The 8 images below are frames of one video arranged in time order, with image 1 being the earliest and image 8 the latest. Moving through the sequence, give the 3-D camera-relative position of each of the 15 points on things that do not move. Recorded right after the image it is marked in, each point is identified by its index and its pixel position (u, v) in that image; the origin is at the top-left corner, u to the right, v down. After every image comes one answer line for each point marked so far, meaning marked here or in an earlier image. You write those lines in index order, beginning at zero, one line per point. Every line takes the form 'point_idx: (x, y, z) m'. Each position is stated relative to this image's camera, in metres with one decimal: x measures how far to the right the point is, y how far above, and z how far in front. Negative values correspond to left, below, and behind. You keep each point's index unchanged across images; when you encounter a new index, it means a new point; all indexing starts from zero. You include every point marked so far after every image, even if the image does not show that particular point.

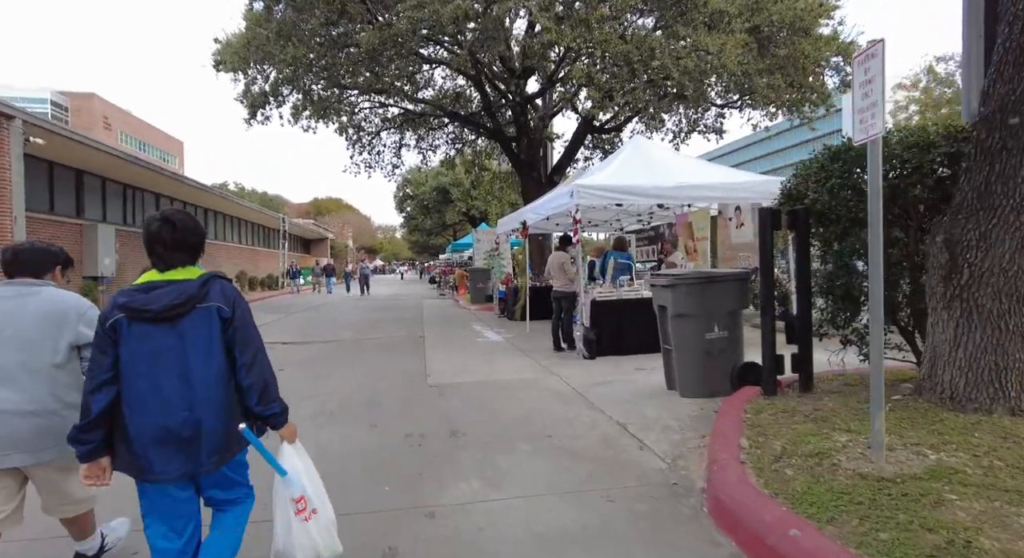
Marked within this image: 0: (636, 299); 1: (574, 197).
0: (+2.0, -0.3, +8.9) m
1: (+1.0, +1.3, +8.9) m
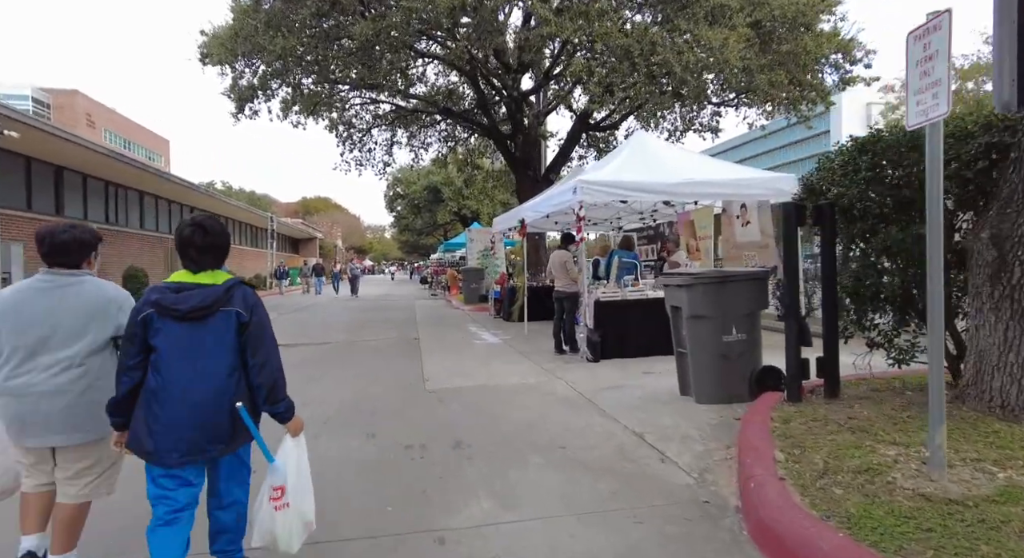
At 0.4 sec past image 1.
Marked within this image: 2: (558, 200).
0: (+2.0, -0.3, +8.6) m
1: (+1.0, +1.3, +8.6) m
2: (+0.8, +1.3, +9.6) m
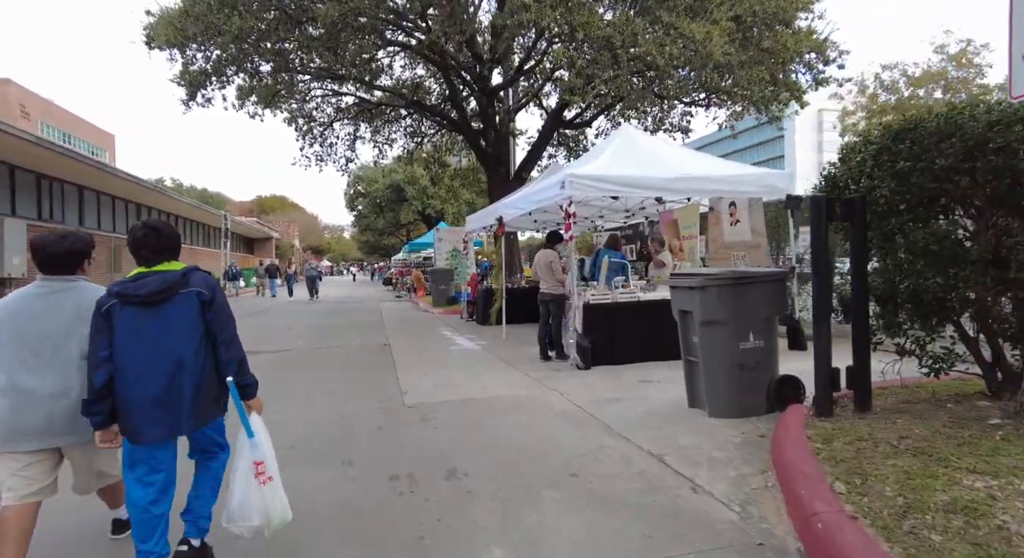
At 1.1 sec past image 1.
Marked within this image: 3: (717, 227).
0: (+1.7, -0.3, +8.1) m
1: (+0.8, +1.3, +8.0) m
2: (+0.5, +1.3, +9.0) m
3: (+3.6, +0.9, +9.9) m
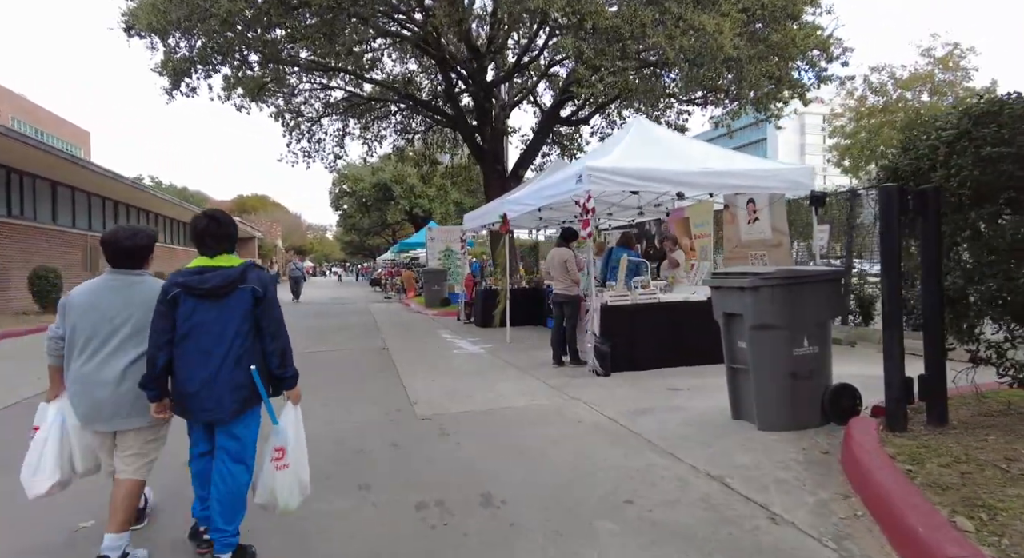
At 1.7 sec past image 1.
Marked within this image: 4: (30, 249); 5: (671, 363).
0: (+1.9, -0.3, +7.6) m
1: (+0.9, +1.3, +7.5) m
2: (+0.7, +1.3, +8.5) m
3: (+3.7, +0.9, +9.5) m
4: (-15.6, +1.0, +18.3) m
5: (+2.2, -1.1, +7.7) m
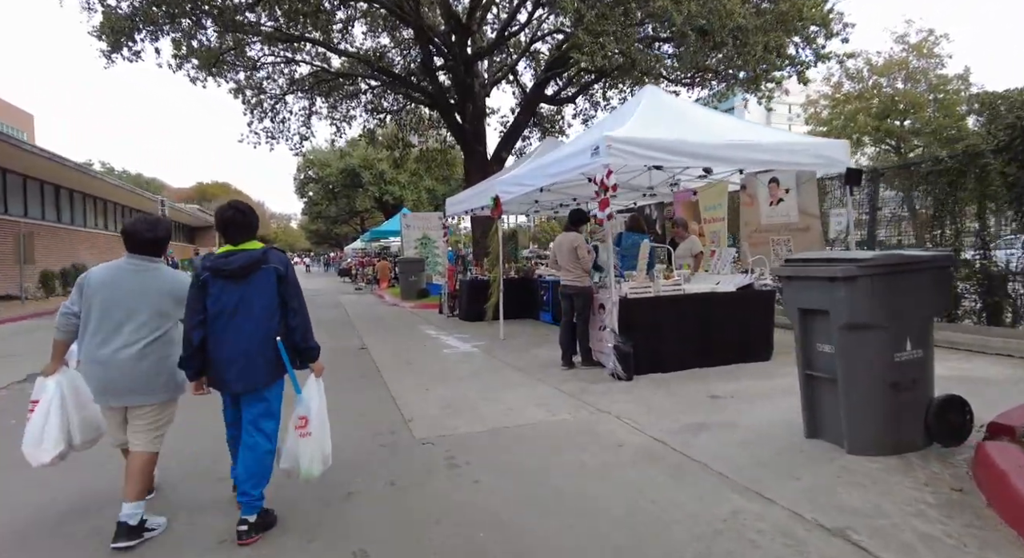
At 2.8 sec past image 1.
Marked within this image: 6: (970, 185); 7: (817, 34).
0: (+1.9, -0.2, +6.7) m
1: (+1.0, +1.4, +6.5) m
2: (+0.7, +1.5, +7.4) m
3: (+3.6, +1.1, +8.6) m
4: (-16.2, +1.2, +16.4) m
5: (+2.2, -1.0, +6.8) m
6: (+6.2, +1.3, +7.7) m
7: (+7.9, +6.4, +14.6) m
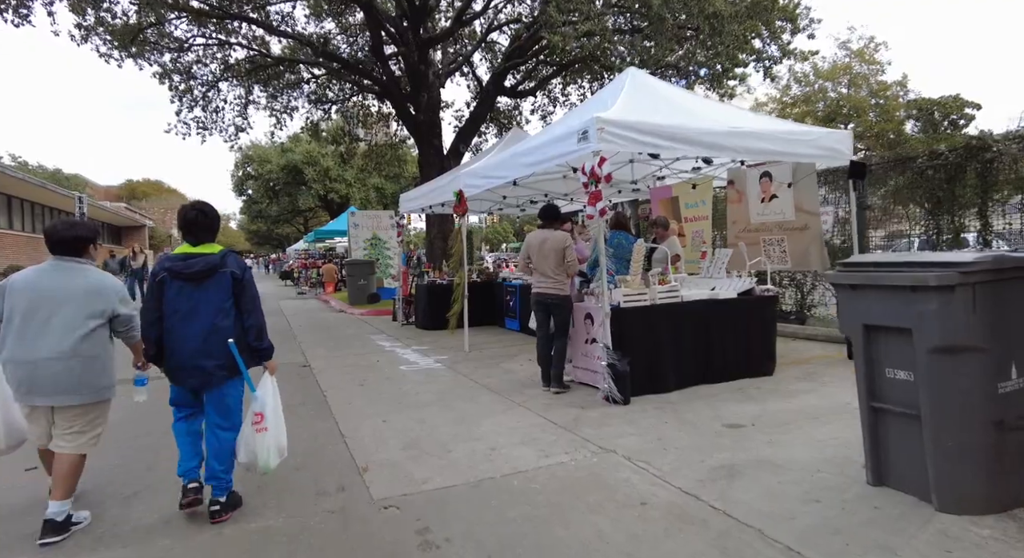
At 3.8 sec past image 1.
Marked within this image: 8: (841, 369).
0: (+1.7, -0.2, +5.8) m
1: (+0.7, +1.4, +5.5) m
2: (+0.3, +1.4, +6.4) m
3: (+3.2, +1.0, +7.9) m
4: (-17.2, +1.0, +13.9) m
5: (+1.9, -1.1, +5.9) m
6: (+5.8, +1.3, +7.2) m
7: (+6.9, +6.3, +14.3) m
8: (+3.7, -1.0, +6.3) m
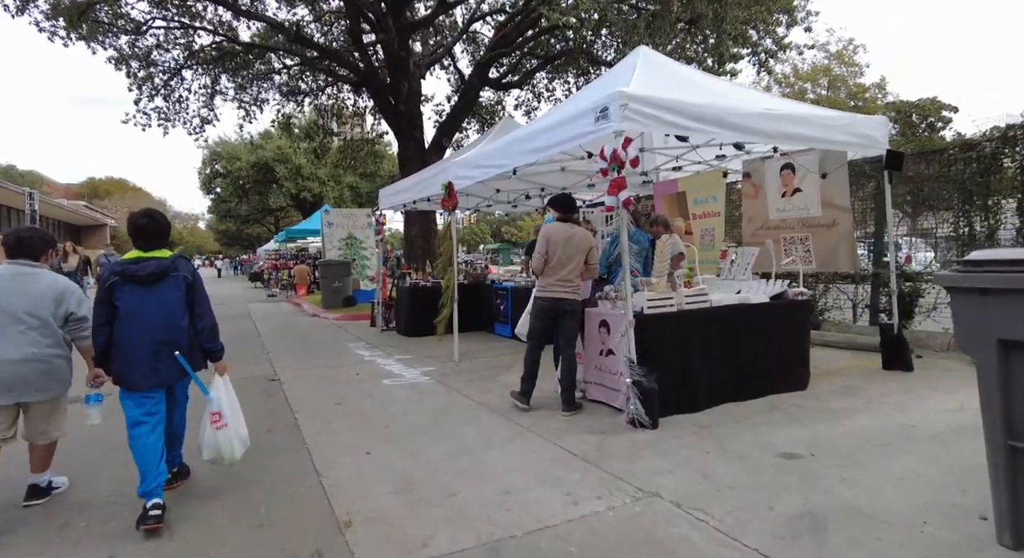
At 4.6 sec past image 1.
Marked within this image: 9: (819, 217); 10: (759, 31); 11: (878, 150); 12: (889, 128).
0: (+1.7, -0.3, +5.0) m
1: (+0.8, +1.3, +4.7) m
2: (+0.4, +1.4, +5.6) m
3: (+3.1, +1.0, +7.2) m
4: (-17.5, +1.0, +12.3) m
5: (+2.0, -1.1, +5.2) m
6: (+5.8, +1.3, +6.6) m
7: (+6.6, +6.3, +13.8) m
8: (+3.7, -1.0, +5.7) m
9: (+3.6, +0.7, +6.7) m
10: (+5.8, +5.9, +13.4) m
11: (+3.9, +1.4, +6.1) m
12: (+4.1, +1.6, +6.2) m
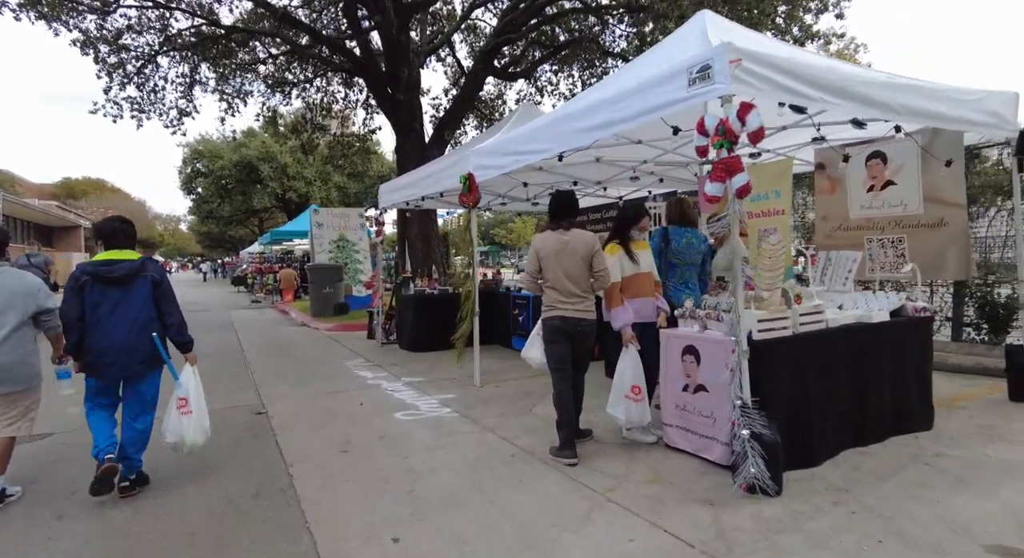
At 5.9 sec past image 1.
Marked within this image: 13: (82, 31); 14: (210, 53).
0: (+2.2, -0.4, +3.9) m
1: (+1.2, +1.2, +3.6) m
2: (+0.8, +1.3, +4.5) m
3: (+3.5, +0.9, +6.1) m
4: (-17.3, +0.8, +10.7) m
5: (+2.4, -1.2, +4.0) m
6: (+6.2, +1.2, +5.6) m
7: (+6.8, +6.2, +12.7) m
8: (+4.1, -1.1, +4.6) m
9: (+4.0, +0.6, +5.6) m
10: (+6.1, +5.8, +12.4) m
11: (+4.3, +1.3, +5.0) m
12: (+4.5, +1.6, +5.1) m
13: (-10.3, +5.9, +13.5) m
14: (-8.3, +6.2, +15.4) m
